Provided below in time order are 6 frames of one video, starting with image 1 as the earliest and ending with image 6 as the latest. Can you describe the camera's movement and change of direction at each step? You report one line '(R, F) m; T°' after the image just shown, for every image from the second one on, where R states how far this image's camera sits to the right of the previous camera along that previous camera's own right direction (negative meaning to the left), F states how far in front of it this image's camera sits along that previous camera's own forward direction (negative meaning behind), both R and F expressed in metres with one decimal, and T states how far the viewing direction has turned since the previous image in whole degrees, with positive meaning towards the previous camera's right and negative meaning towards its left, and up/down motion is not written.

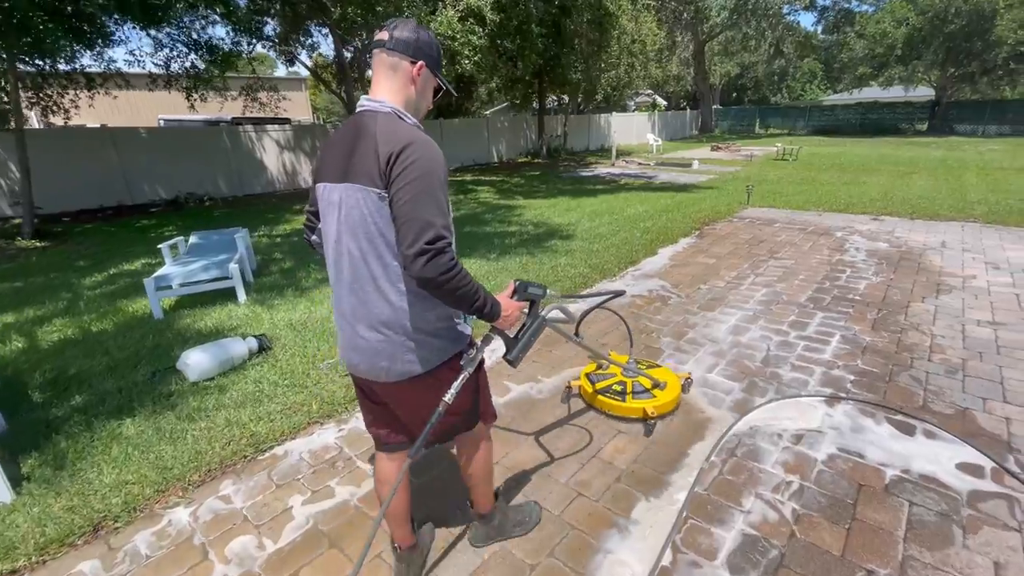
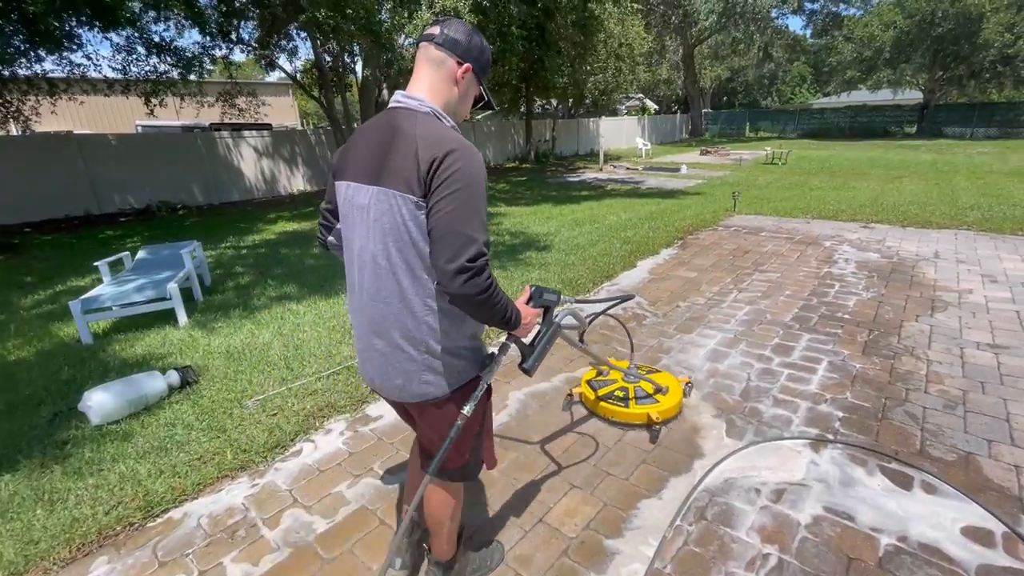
(+0.3, +0.3) m; +1°
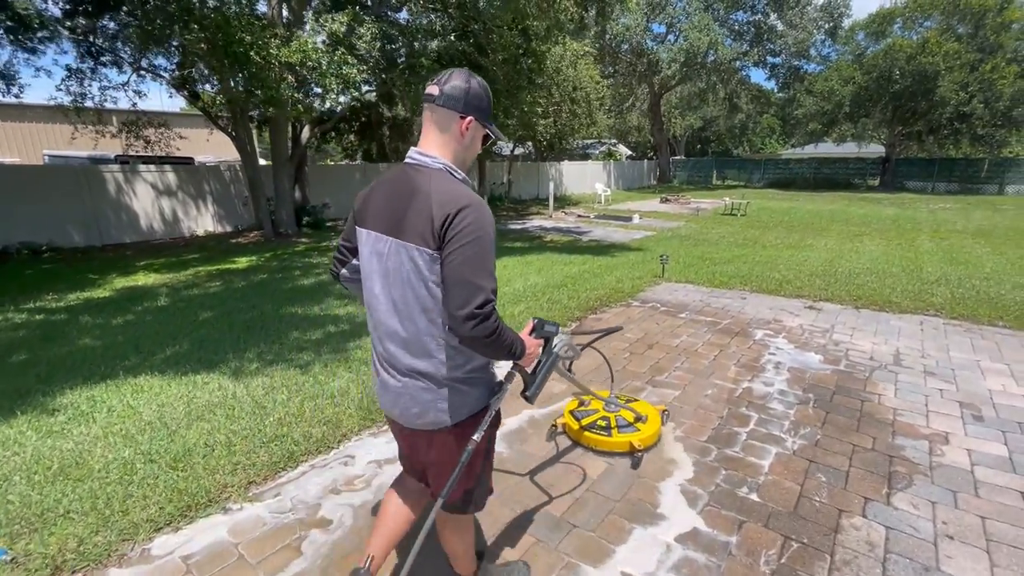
(+1.3, +1.4) m; +2°
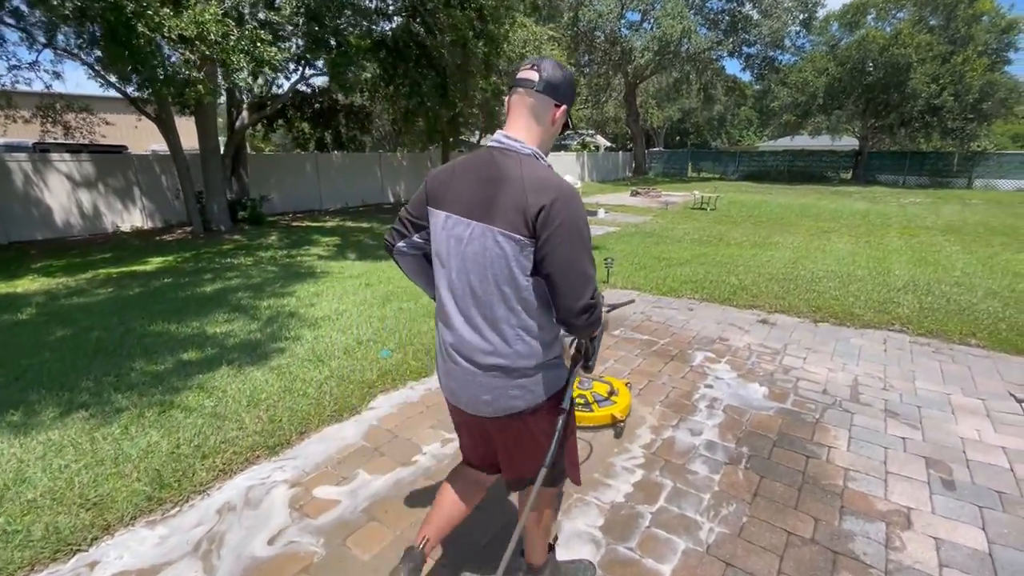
(+0.7, +0.7) m; +2°
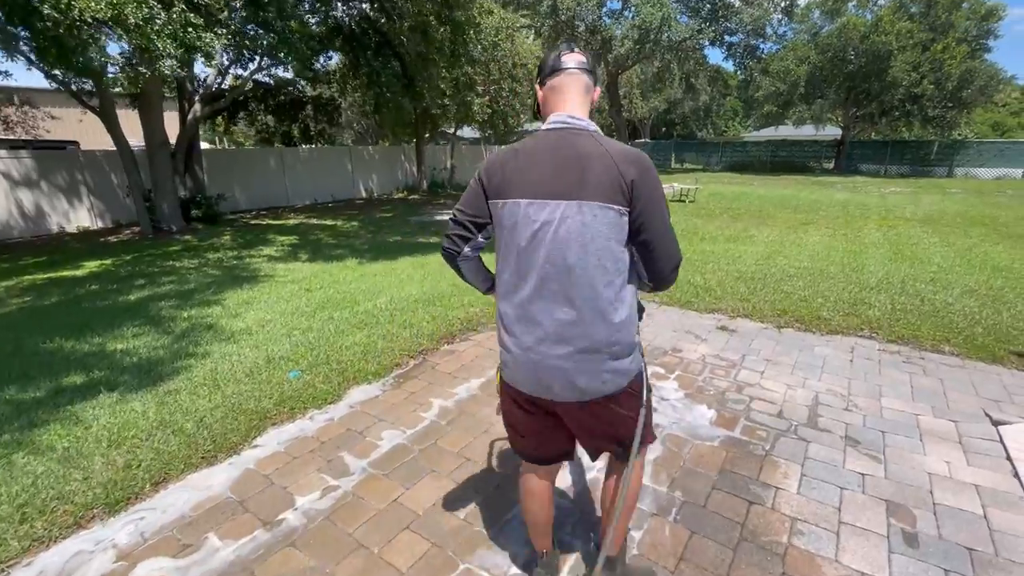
(+0.5, +0.4) m; +1°
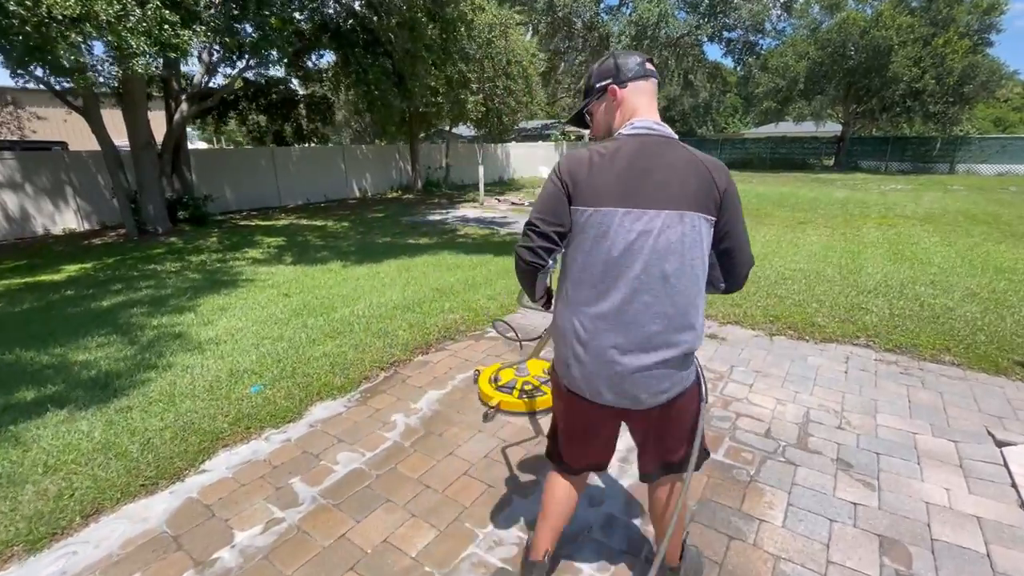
(+0.2, +0.2) m; 0°
